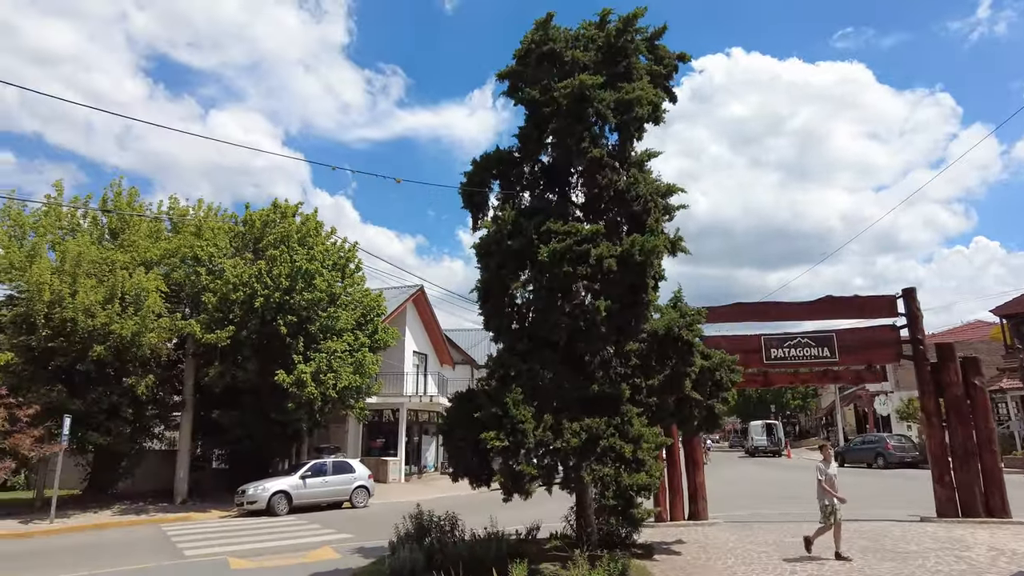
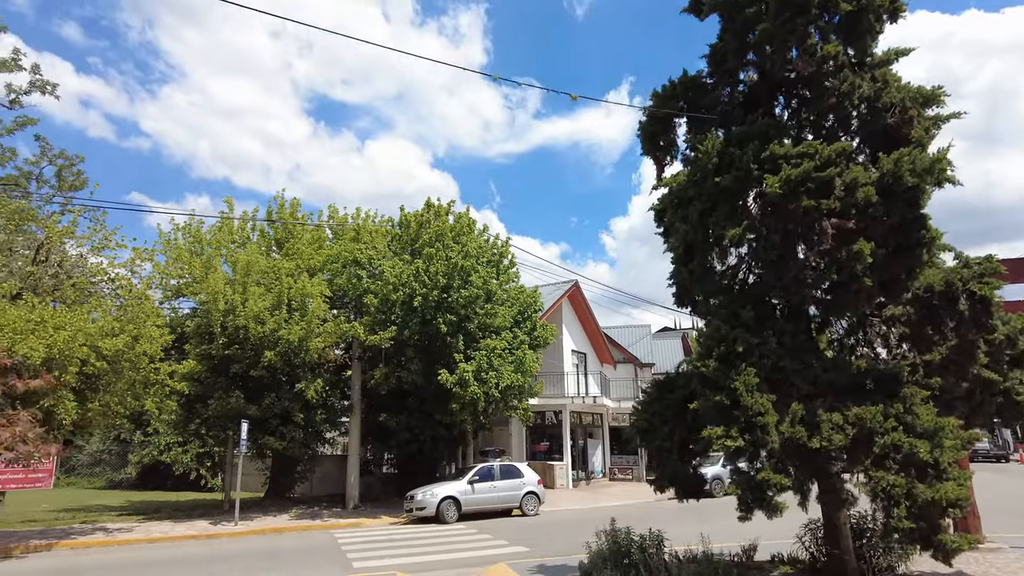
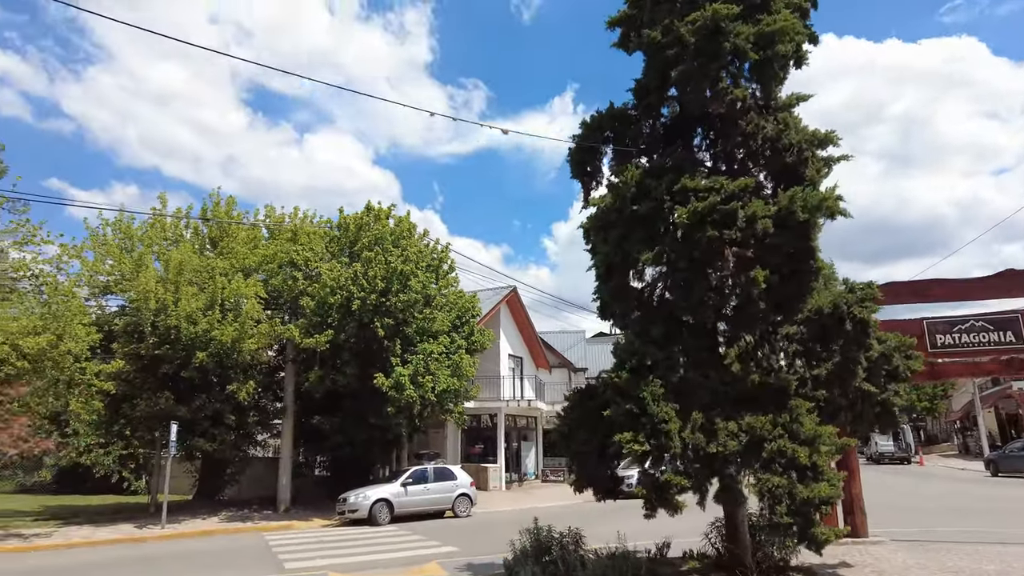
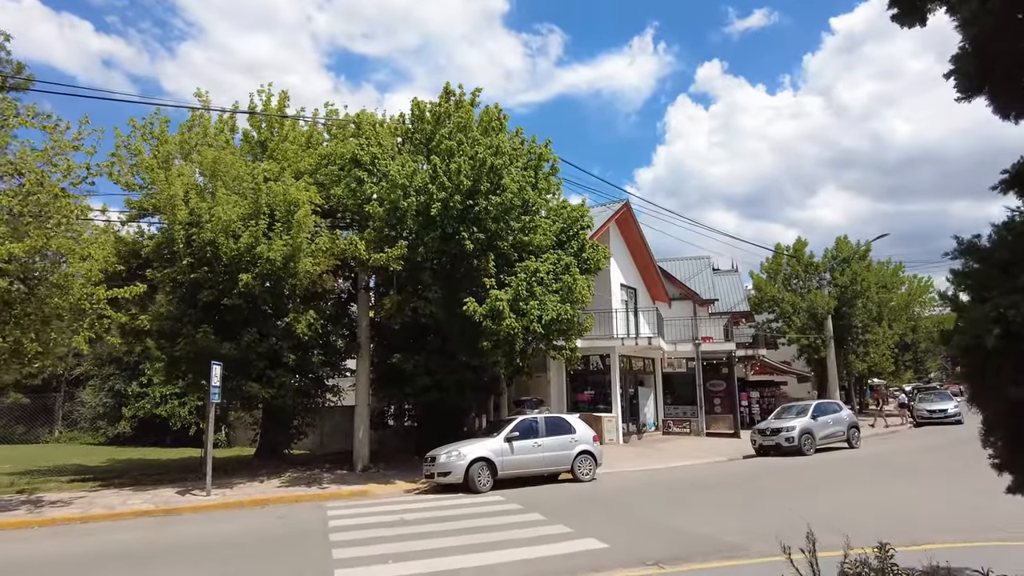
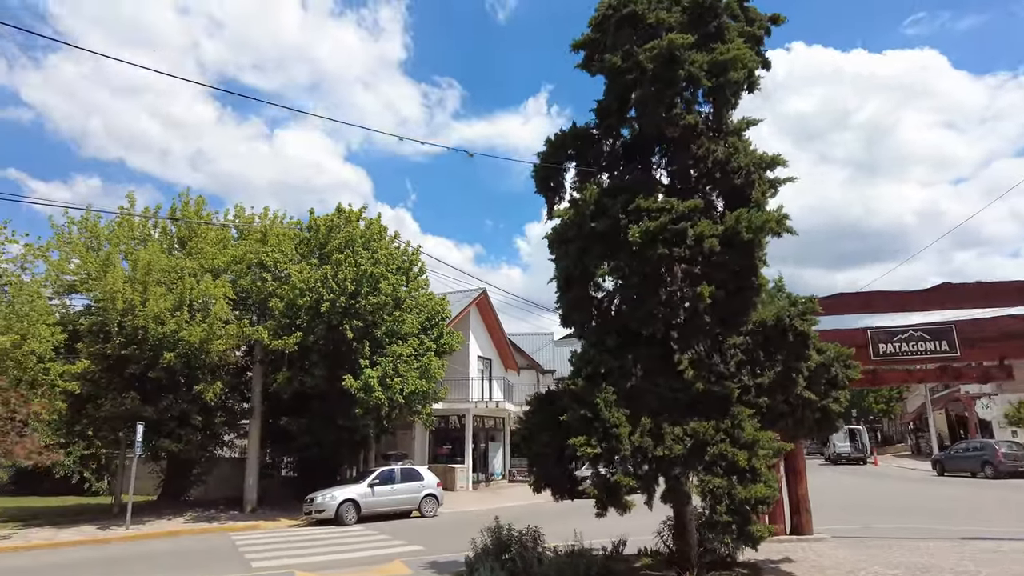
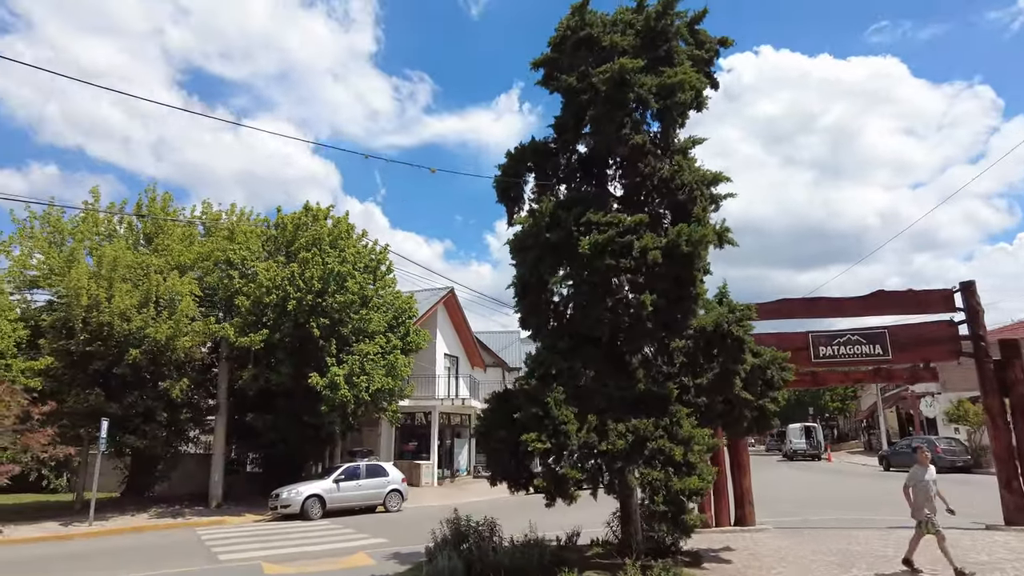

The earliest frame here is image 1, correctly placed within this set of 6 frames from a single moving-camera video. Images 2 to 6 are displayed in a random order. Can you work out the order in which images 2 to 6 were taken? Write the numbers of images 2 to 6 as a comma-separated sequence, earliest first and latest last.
6, 5, 3, 2, 4
